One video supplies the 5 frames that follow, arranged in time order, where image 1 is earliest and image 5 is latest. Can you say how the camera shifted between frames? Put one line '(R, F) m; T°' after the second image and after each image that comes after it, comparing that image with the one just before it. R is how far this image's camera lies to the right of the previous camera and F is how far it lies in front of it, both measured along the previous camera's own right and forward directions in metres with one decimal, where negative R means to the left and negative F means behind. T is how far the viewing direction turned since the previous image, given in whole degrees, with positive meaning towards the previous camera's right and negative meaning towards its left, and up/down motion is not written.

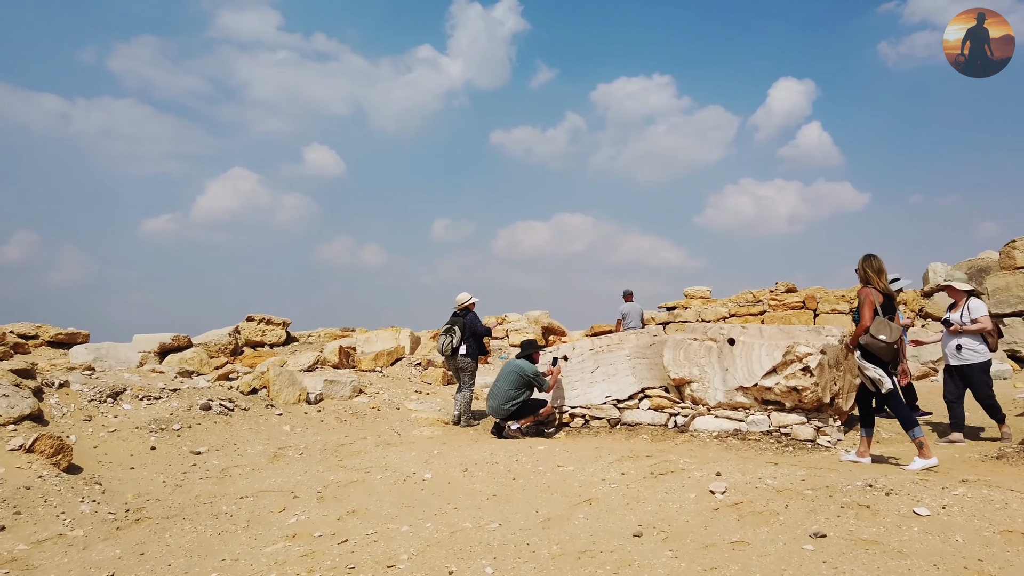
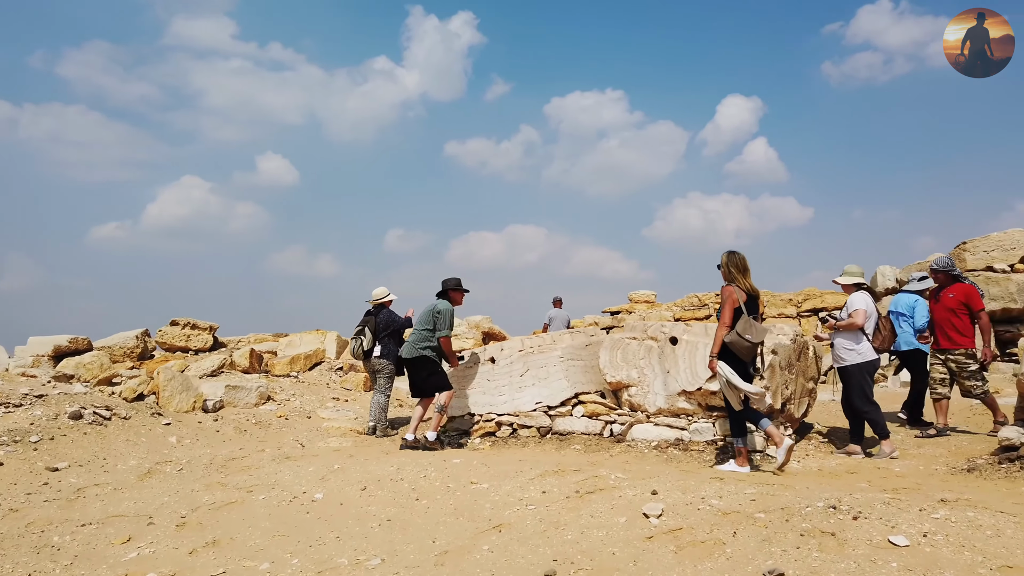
(+0.3, +0.8) m; +4°
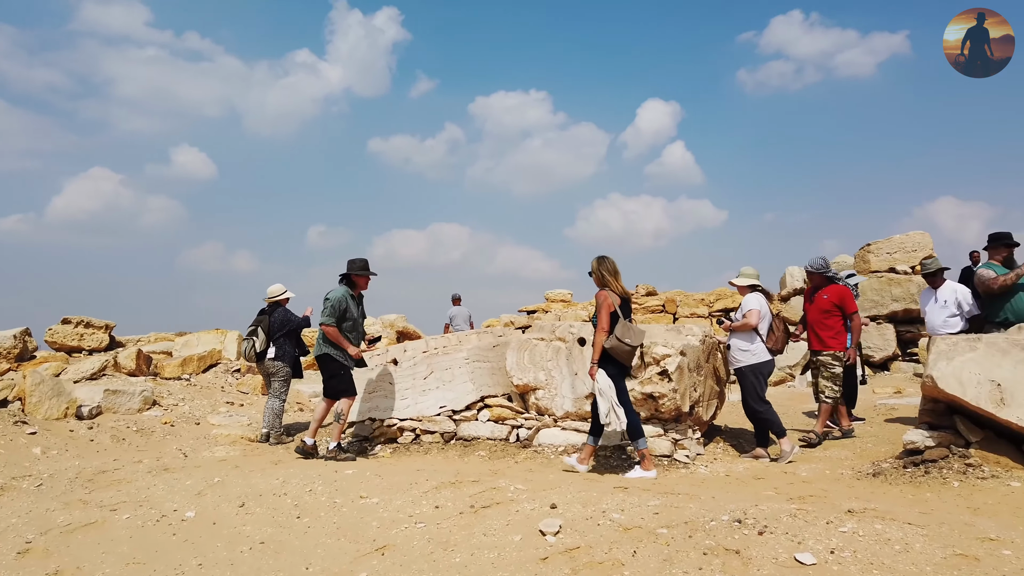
(+0.2, +0.3) m; +6°
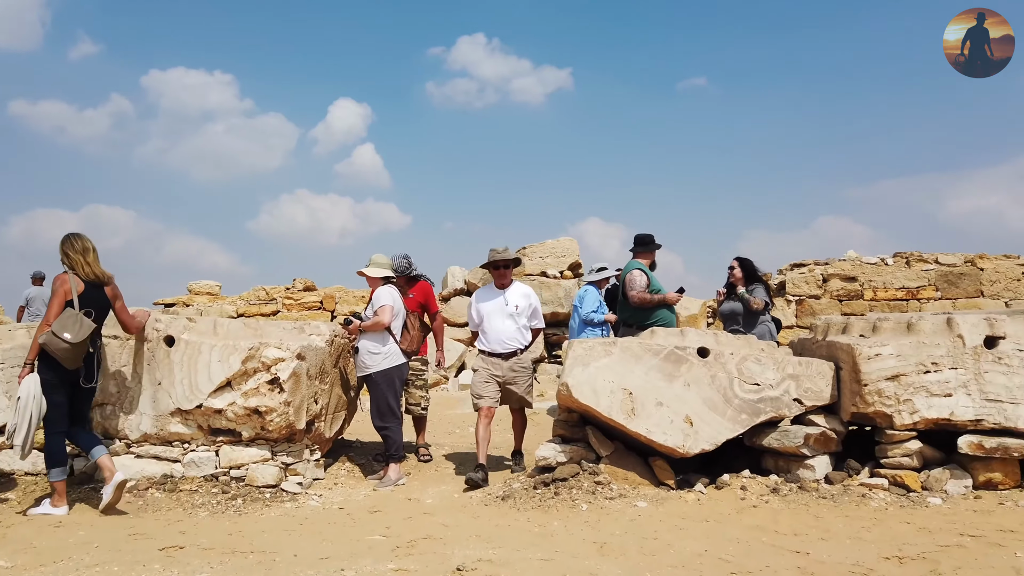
(+0.6, +0.9) m; +23°
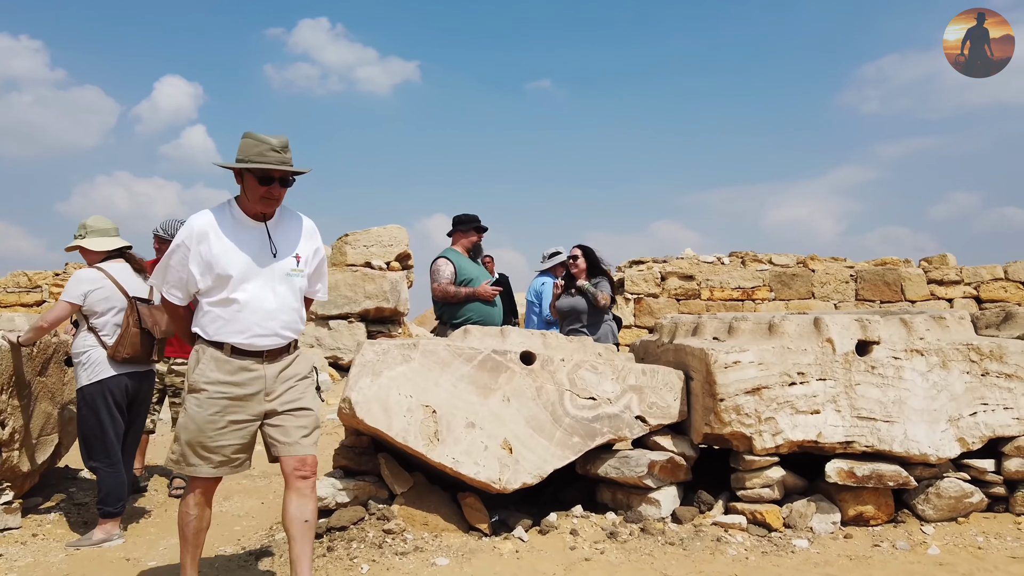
(+0.3, +0.9) m; +12°
